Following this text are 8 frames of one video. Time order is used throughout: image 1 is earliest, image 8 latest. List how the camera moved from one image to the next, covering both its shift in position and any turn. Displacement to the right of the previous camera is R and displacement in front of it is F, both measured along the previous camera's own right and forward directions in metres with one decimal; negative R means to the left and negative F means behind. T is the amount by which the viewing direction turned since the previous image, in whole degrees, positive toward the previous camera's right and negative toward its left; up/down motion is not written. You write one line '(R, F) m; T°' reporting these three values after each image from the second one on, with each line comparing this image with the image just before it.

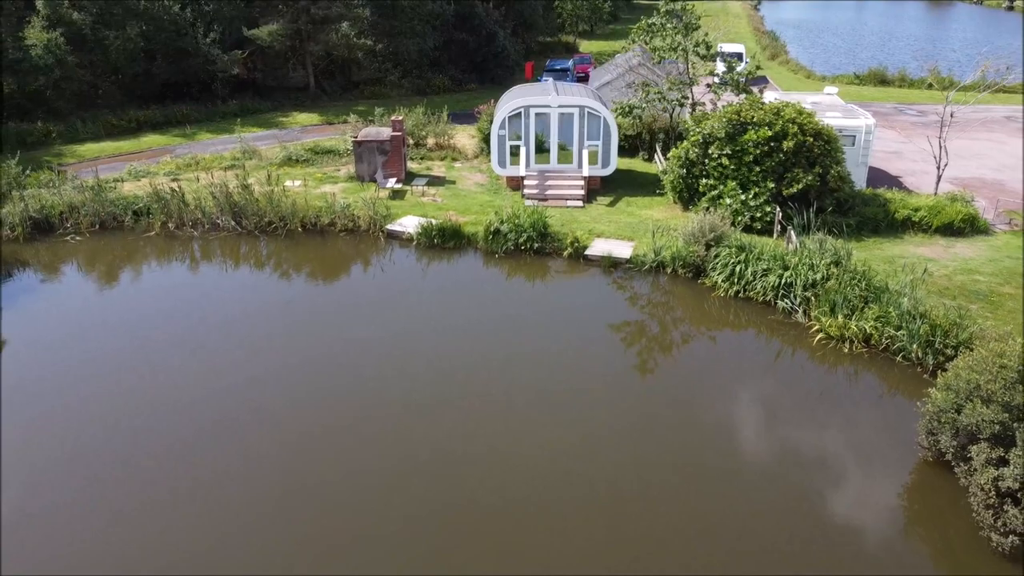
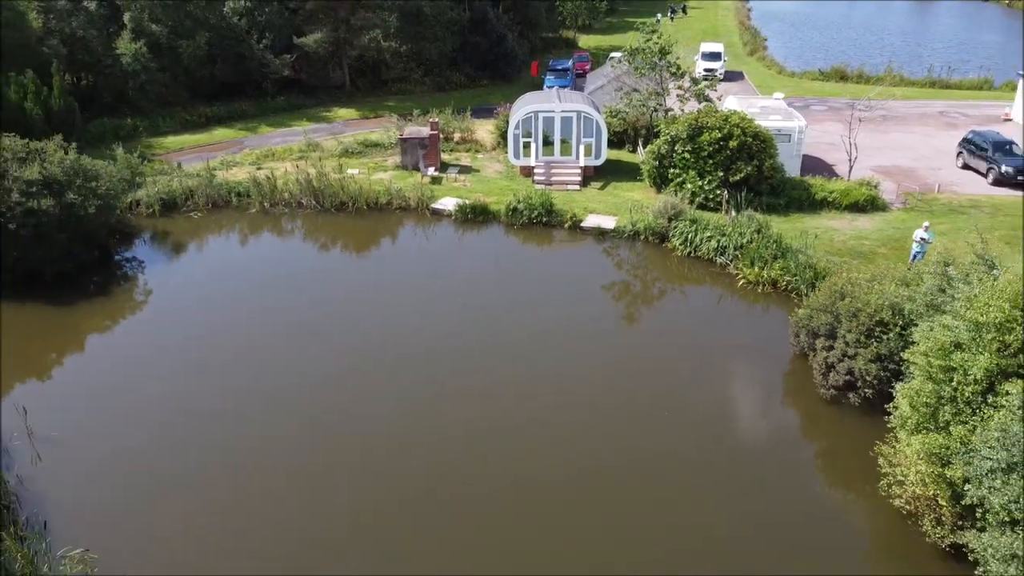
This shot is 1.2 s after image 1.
(-0.3, -4.0) m; 0°
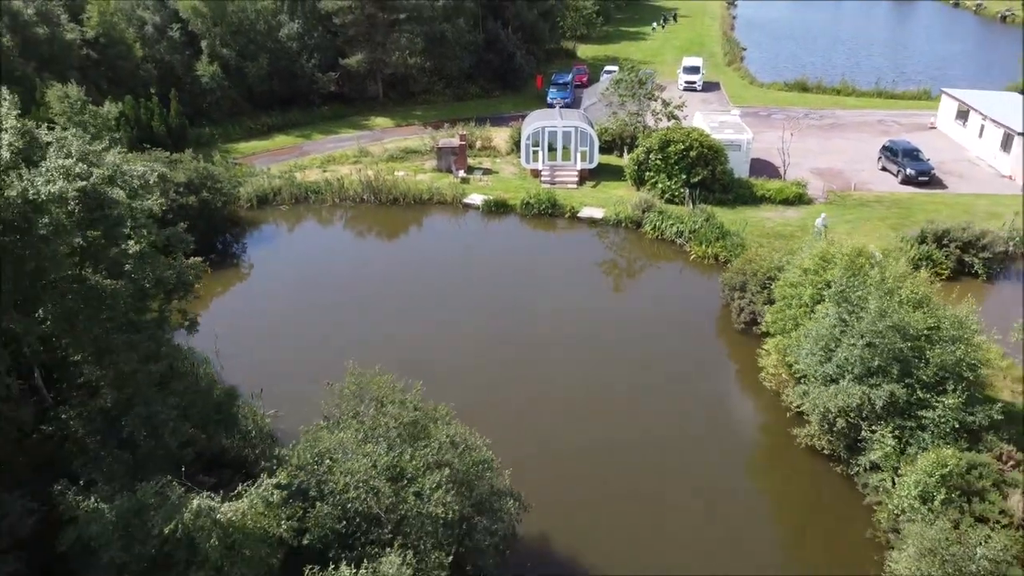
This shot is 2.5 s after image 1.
(-0.3, -5.0) m; 0°
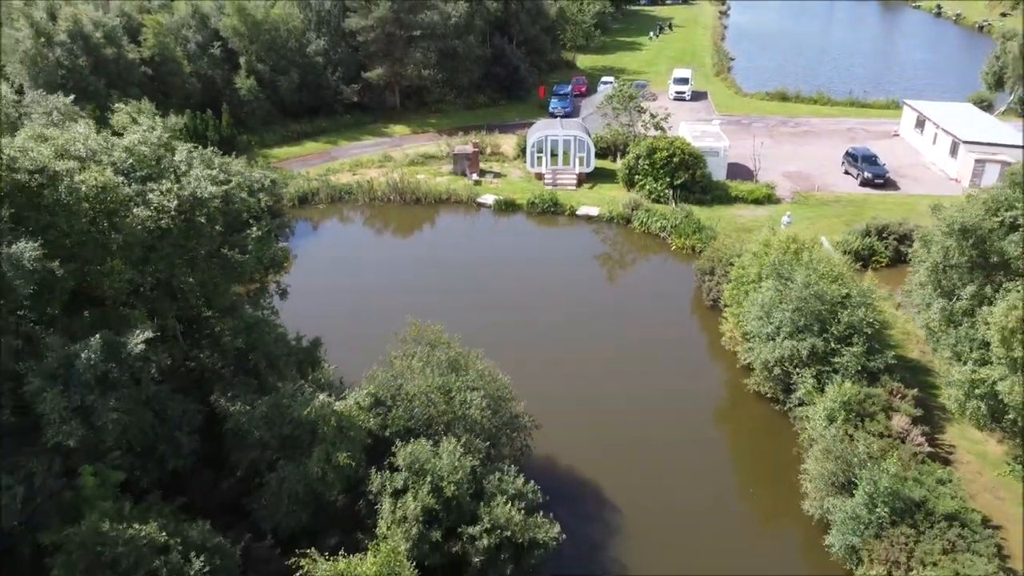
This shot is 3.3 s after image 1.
(-0.2, -3.2) m; 0°
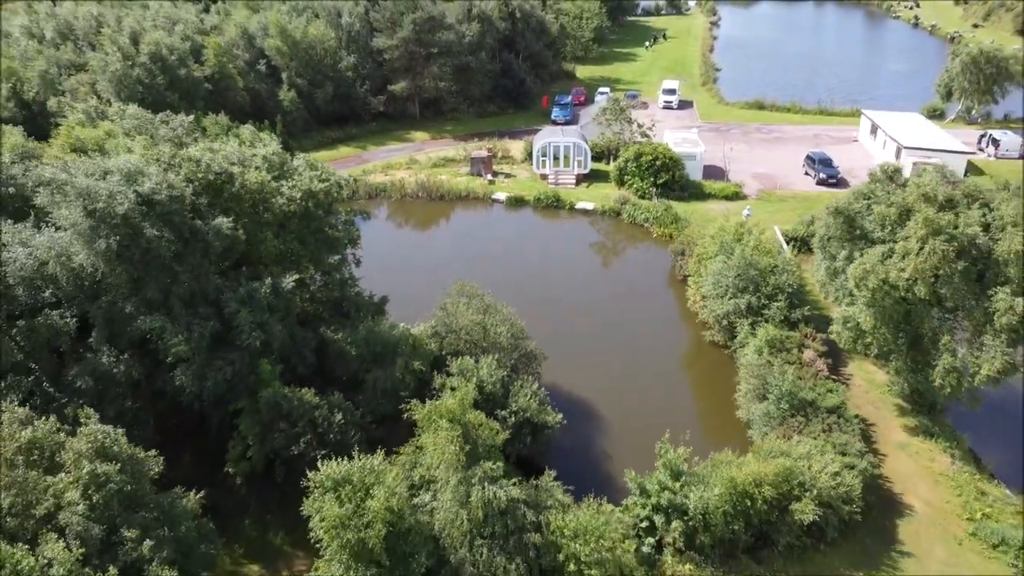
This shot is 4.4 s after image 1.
(-0.3, -4.6) m; 0°
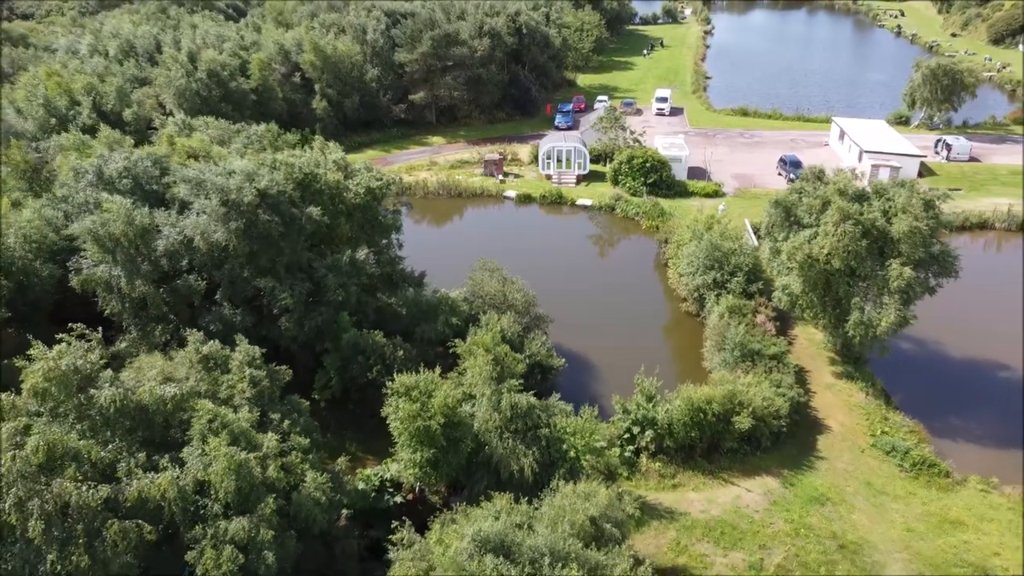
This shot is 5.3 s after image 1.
(-0.3, -4.4) m; 0°
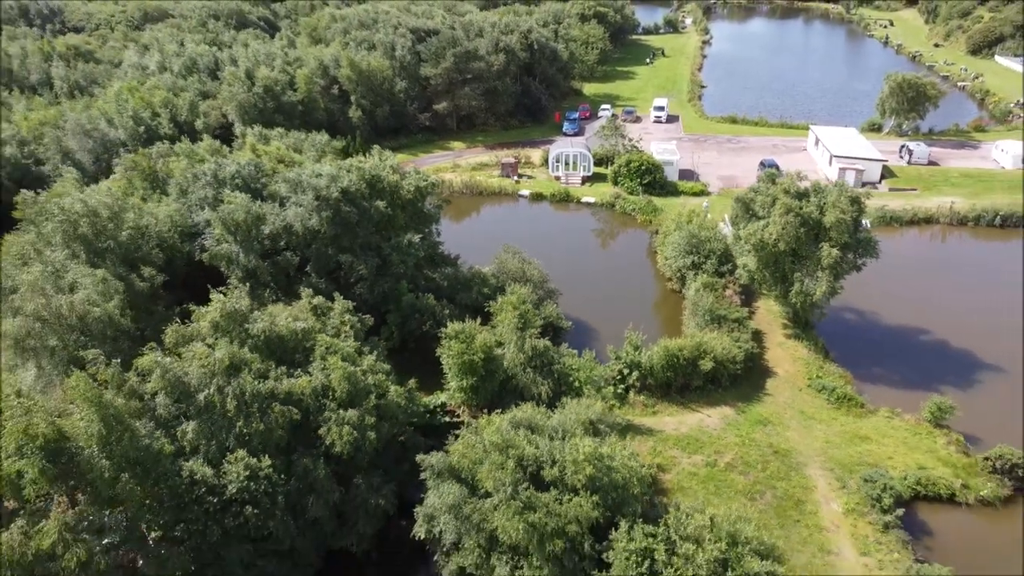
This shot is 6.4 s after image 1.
(-0.4, -5.3) m; 0°
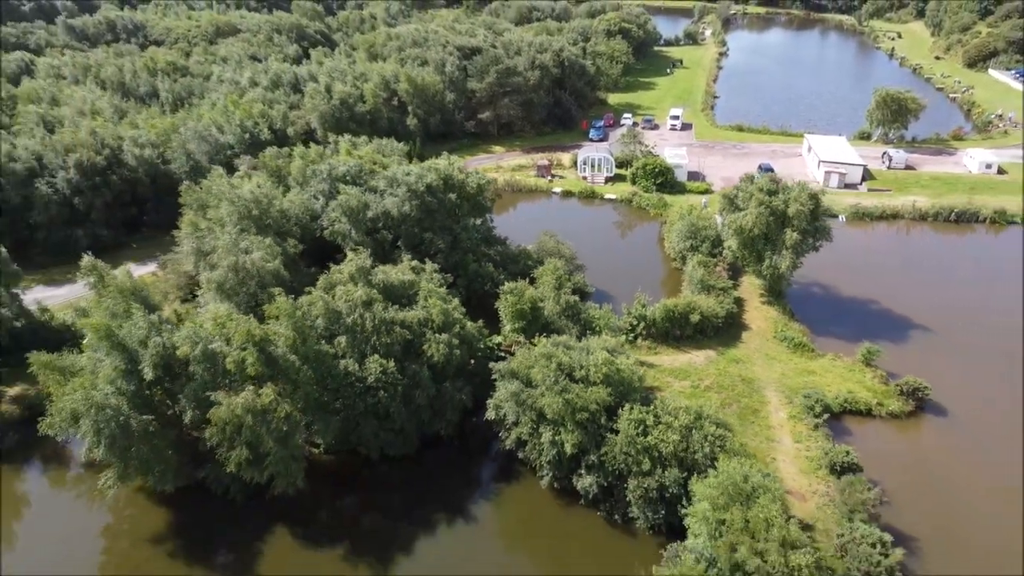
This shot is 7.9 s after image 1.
(-0.5, -7.5) m; -2°
